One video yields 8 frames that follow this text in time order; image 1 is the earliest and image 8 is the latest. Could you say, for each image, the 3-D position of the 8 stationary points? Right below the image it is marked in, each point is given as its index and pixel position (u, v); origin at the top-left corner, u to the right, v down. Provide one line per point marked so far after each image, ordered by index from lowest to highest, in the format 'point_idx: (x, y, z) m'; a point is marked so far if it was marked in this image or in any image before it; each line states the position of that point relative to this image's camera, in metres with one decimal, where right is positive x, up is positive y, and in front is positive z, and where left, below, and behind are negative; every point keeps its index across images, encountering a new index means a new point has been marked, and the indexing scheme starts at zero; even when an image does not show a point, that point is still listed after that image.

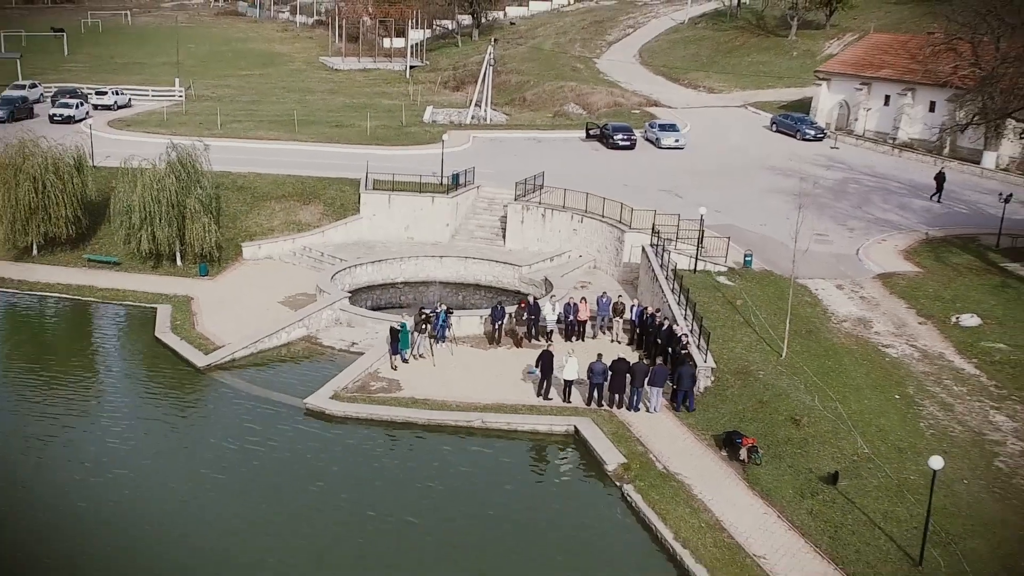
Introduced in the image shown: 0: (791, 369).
0: (+6.5, -1.9, +19.0) m
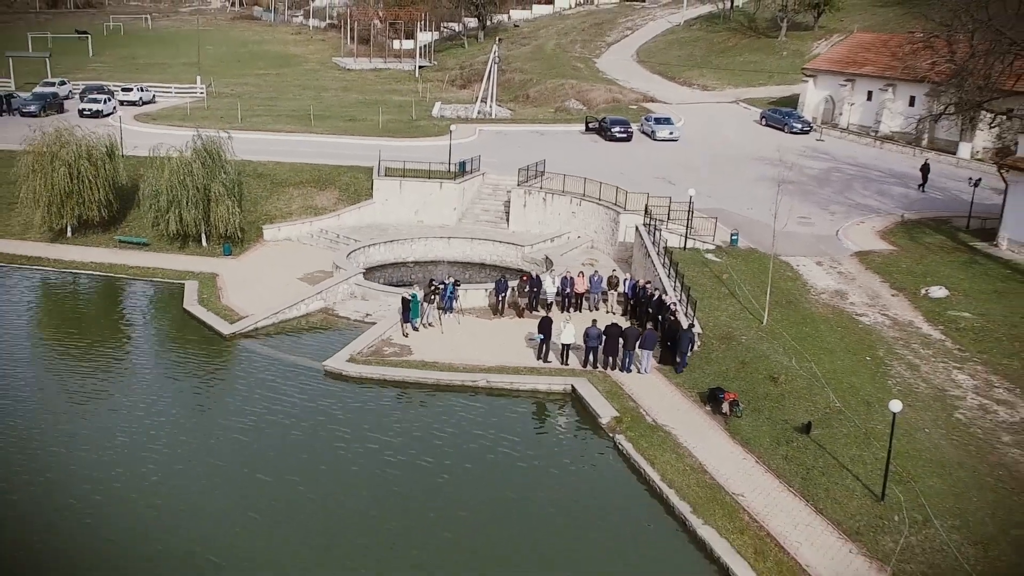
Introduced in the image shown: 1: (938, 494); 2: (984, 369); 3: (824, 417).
0: (+6.6, -1.2, +20.6) m
1: (+8.6, -4.1, +16.4) m
2: (+11.3, -1.9, +19.5) m
3: (+7.0, -2.9, +18.3) m
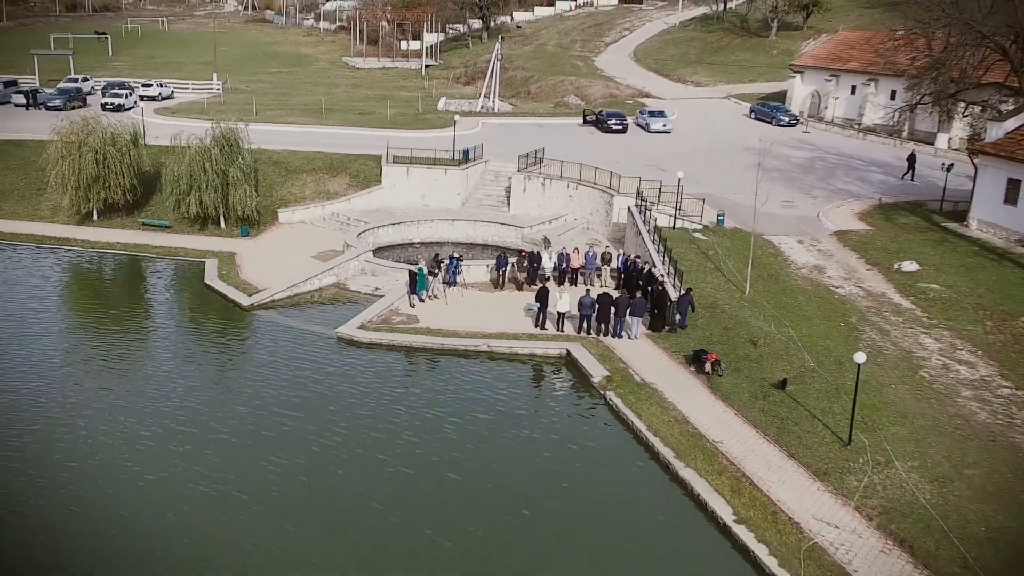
0: (+6.6, -0.4, +22.2) m
1: (+8.5, -3.3, +17.9) m
2: (+11.3, -1.2, +21.0) m
3: (+7.0, -2.1, +19.8) m
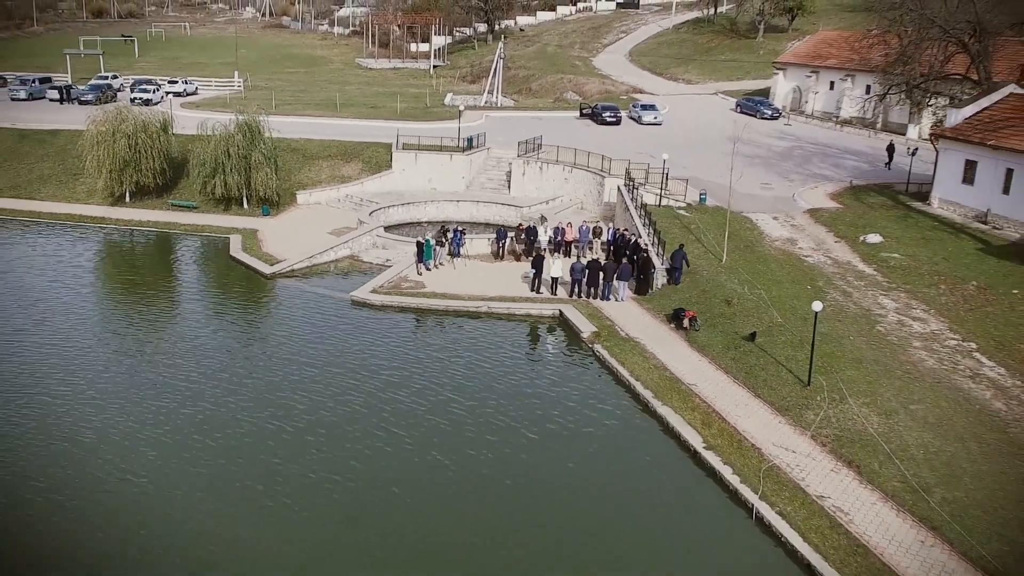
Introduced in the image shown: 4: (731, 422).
0: (+6.5, +0.5, +24.4) m
1: (+8.4, -2.3, +20.0) m
2: (+11.2, -0.2, +23.2) m
3: (+6.9, -1.1, +22.0) m
4: (+5.2, -3.1, +19.3) m
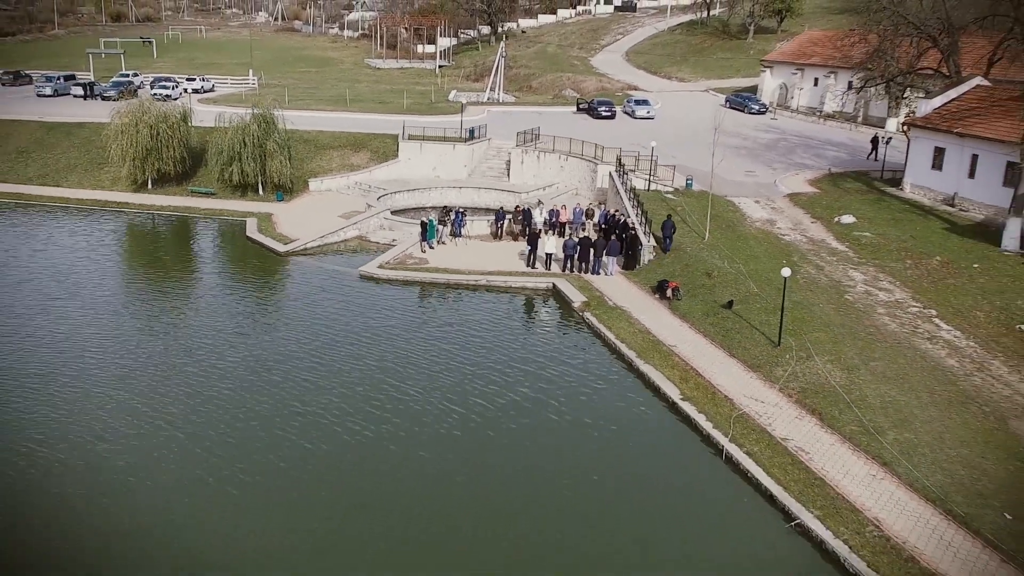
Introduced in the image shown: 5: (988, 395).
0: (+6.4, +1.3, +26.2) m
1: (+8.3, -1.4, +21.8) m
2: (+11.1, +0.6, +24.9) m
3: (+6.8, -0.3, +23.8) m
4: (+5.0, -2.3, +21.0) m
5: (+11.6, -2.6, +19.9) m
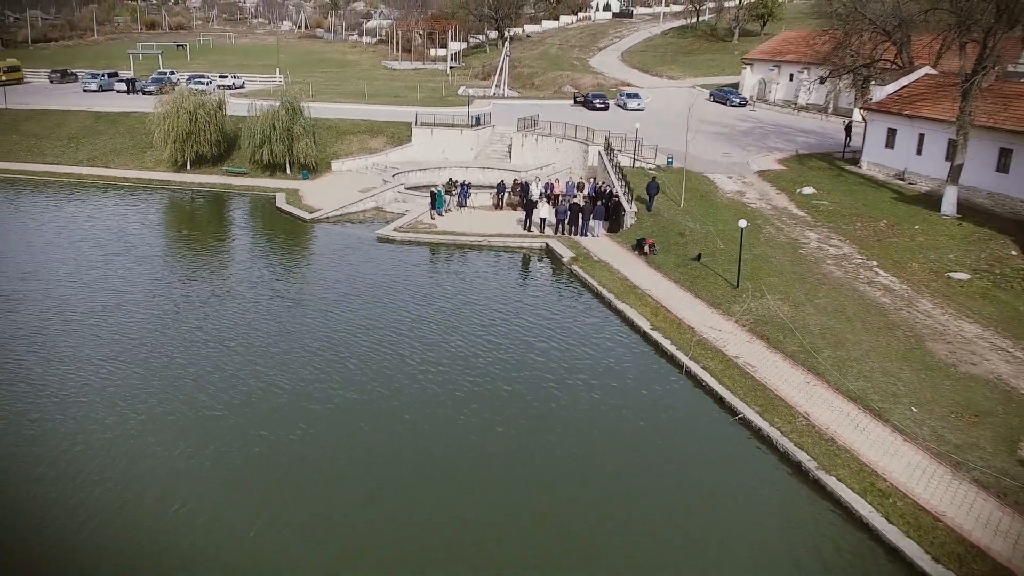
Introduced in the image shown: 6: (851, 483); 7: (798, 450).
0: (+6.3, +2.8, +29.7) m
1: (+8.1, +0.1, +25.2) m
2: (+11.0, +2.0, +28.4) m
3: (+6.6, +1.2, +27.3) m
4: (+4.8, -0.7, +24.5) m
5: (+11.5, -1.0, +23.3) m
6: (+7.4, -4.3, +17.4) m
7: (+6.6, -3.7, +18.5) m
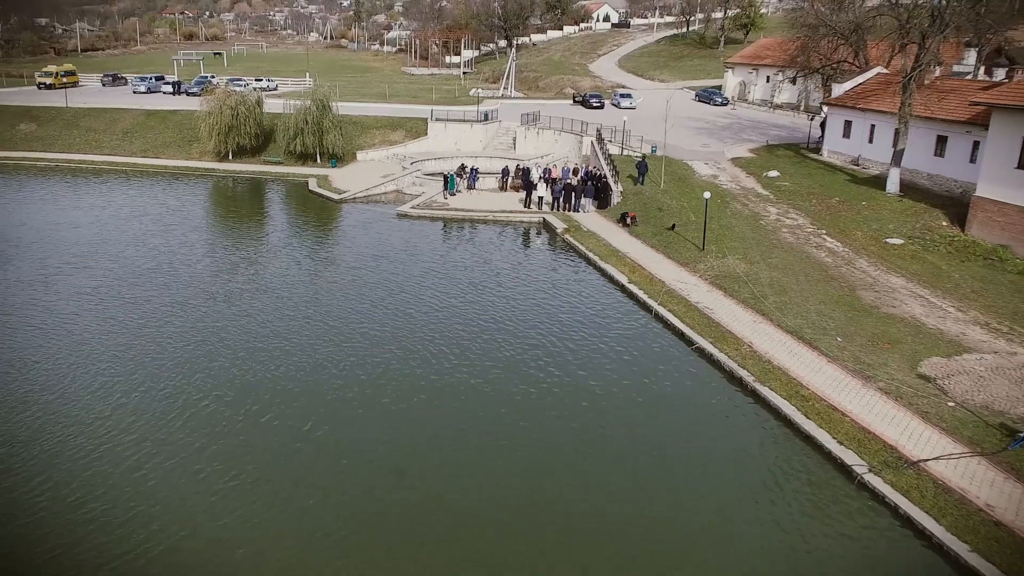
0: (+6.4, +4.1, +34.2) m
1: (+8.1, +1.5, +29.6) m
2: (+11.1, +3.3, +32.8) m
3: (+6.7, +2.6, +31.7) m
4: (+4.8, +0.7, +29.0) m
5: (+11.4, +0.4, +27.6) m
6: (+7.2, -2.7, +21.7) m
7: (+6.5, -2.3, +22.9) m
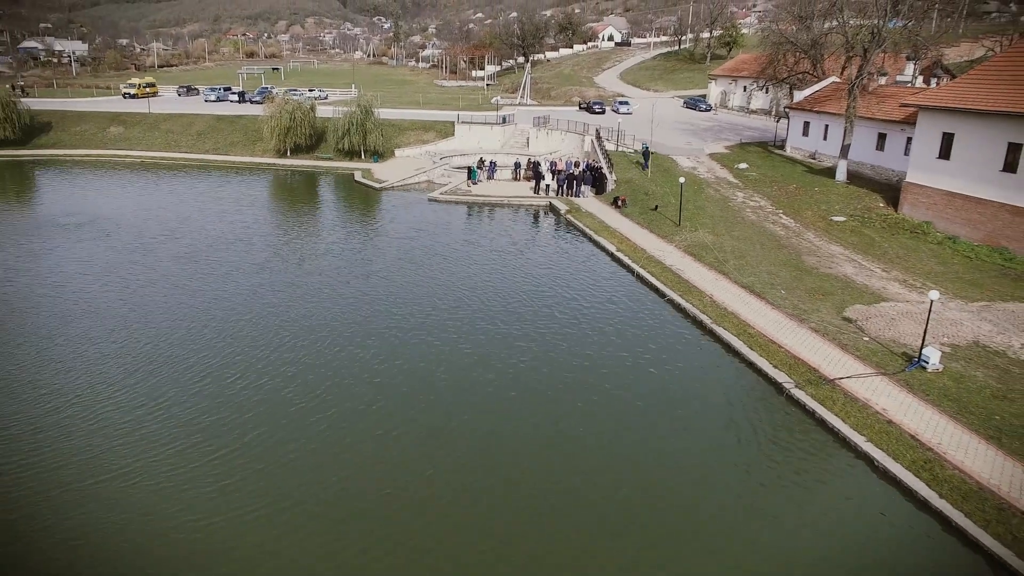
0: (+7.0, +5.4, +40.8) m
1: (+8.5, +2.9, +36.0) m
2: (+11.6, +4.6, +39.1) m
3: (+7.2, +3.9, +38.2) m
4: (+5.2, +2.1, +35.5) m
5: (+11.8, +1.8, +33.9) m
6: (+7.3, -1.2, +28.1) m
7: (+6.6, -0.7, +29.3) m
